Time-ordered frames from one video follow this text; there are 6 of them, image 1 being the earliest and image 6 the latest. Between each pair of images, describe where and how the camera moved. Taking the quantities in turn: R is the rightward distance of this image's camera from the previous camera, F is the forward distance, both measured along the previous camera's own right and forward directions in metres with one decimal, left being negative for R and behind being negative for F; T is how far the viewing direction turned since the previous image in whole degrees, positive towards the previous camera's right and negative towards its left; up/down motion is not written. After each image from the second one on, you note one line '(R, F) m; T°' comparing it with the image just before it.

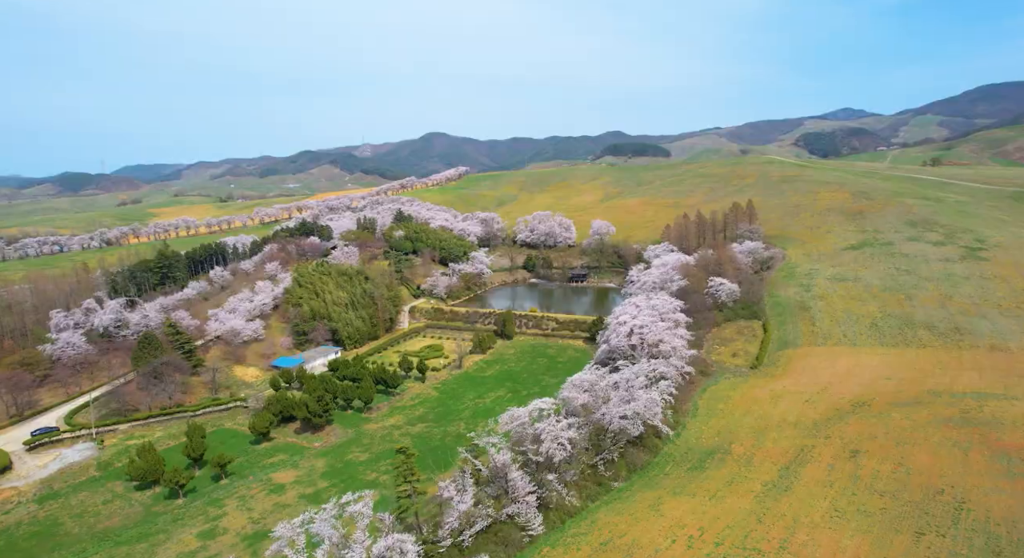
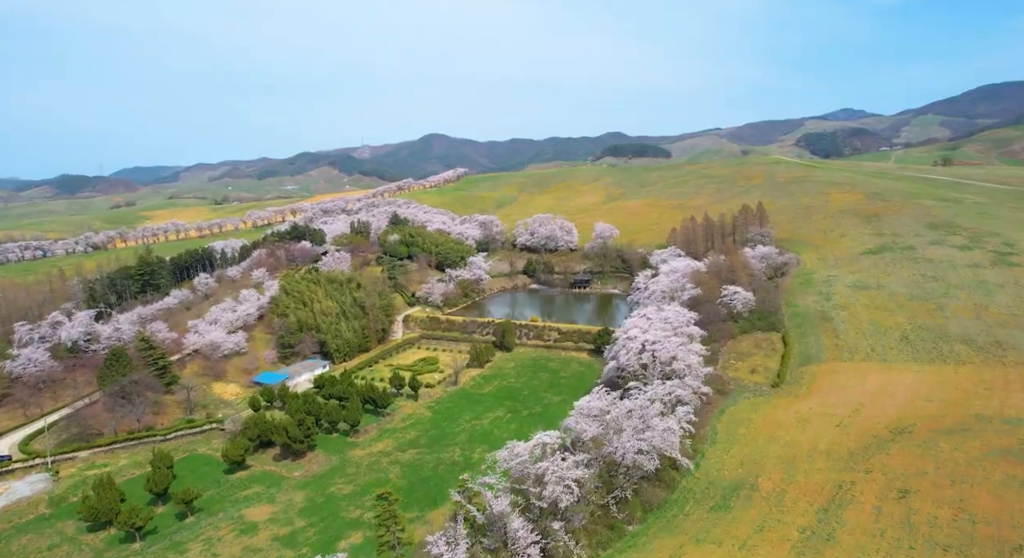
(0.0, +3.7) m; 0°
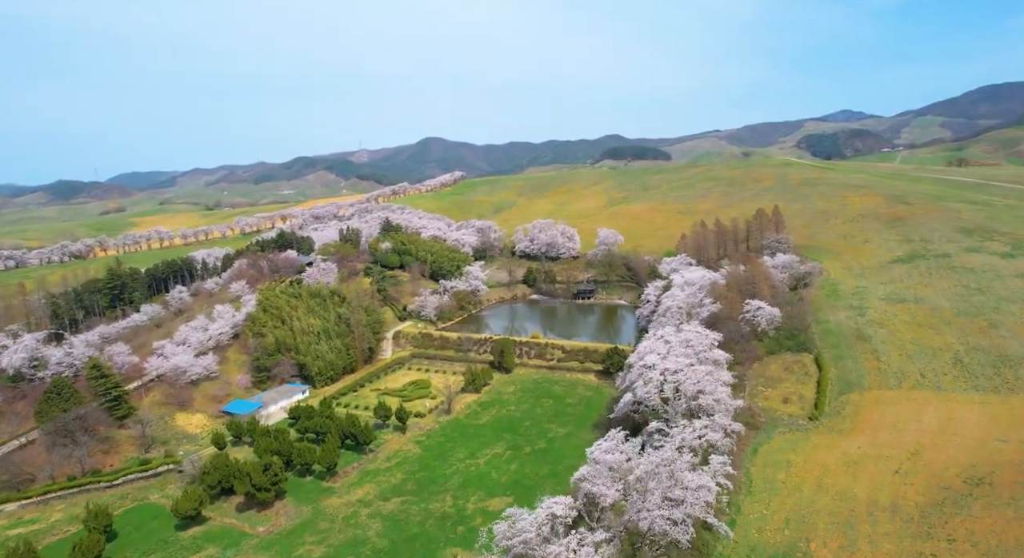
(0.0, +5.3) m; 0°
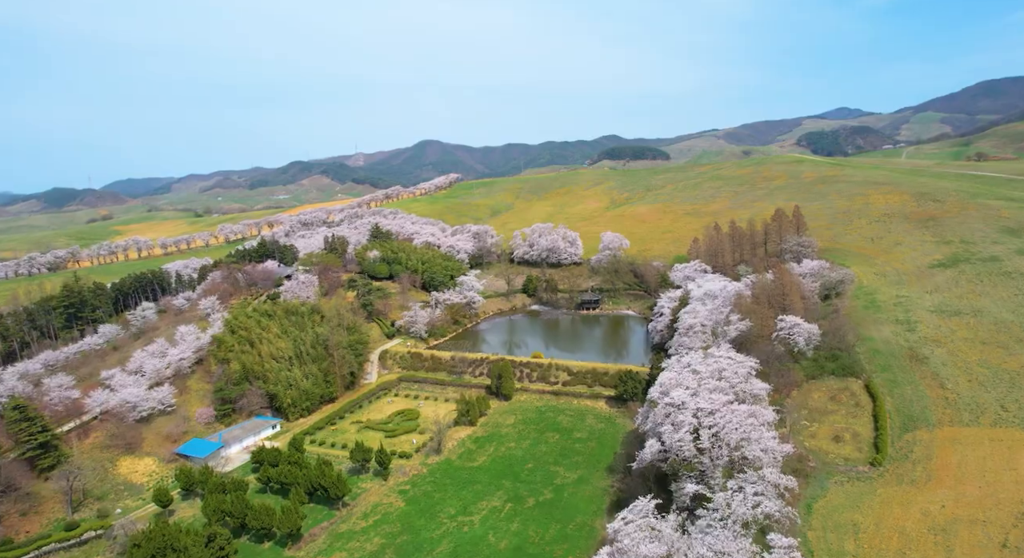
(+0.1, +6.2) m; 0°
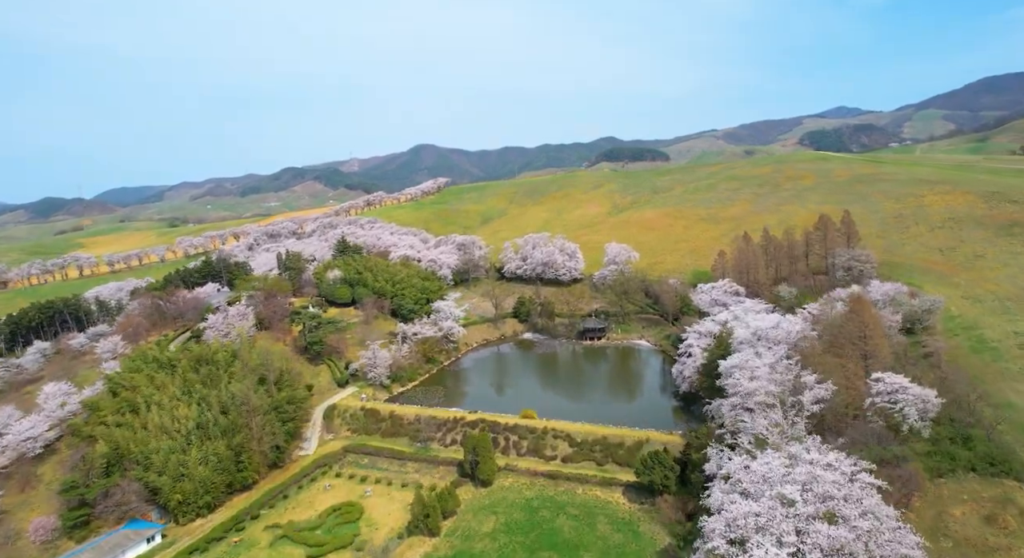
(+1.2, +13.2) m; 0°
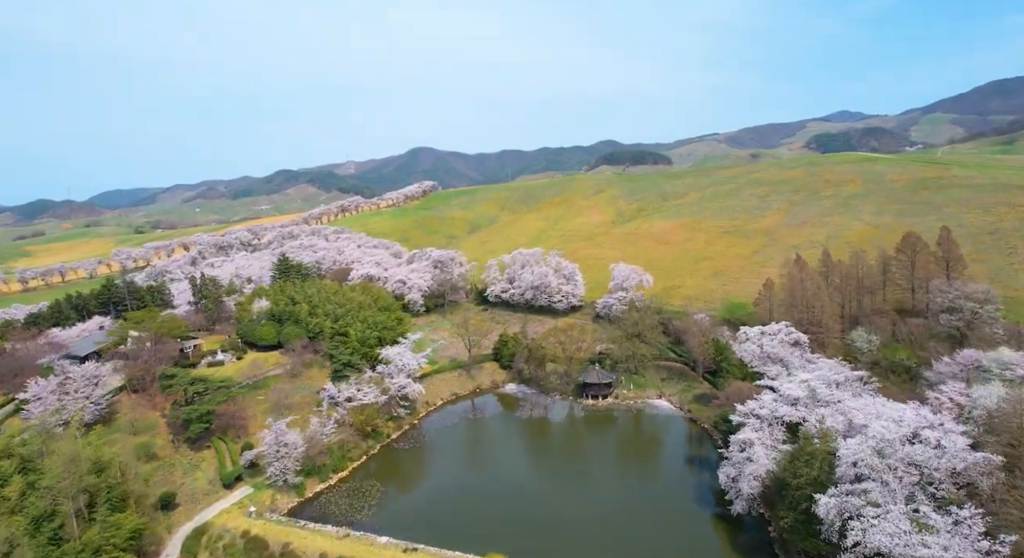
(+1.7, +15.6) m; 0°
